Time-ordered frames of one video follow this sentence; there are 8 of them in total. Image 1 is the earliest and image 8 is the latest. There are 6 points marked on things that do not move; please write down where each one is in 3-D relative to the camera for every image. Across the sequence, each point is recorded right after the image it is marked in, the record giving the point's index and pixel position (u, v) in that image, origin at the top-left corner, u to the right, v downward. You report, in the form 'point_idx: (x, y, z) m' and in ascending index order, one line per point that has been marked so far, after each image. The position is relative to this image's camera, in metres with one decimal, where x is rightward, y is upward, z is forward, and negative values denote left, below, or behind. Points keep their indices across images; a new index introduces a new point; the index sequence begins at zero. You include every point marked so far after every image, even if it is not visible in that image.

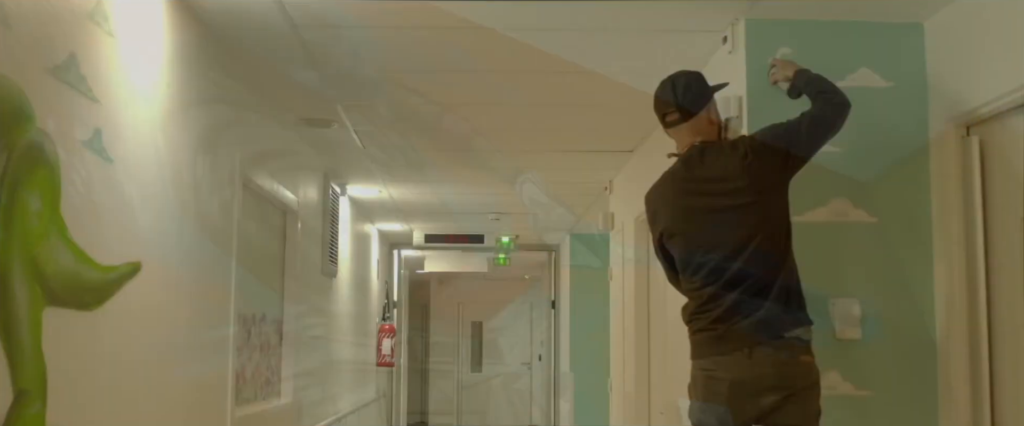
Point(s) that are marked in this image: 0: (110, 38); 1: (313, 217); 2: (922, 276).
0: (-0.9, +0.4, +1.9) m
1: (-1.0, 0.0, +4.2) m
2: (+1.2, -0.2, +2.4) m
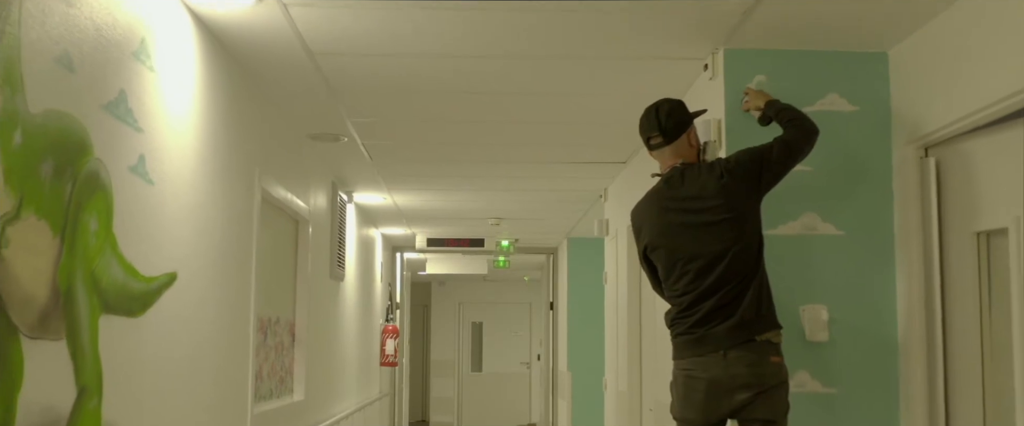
0: (-0.9, +0.4, +2.1) m
1: (-1.0, 0.0, +4.4) m
2: (+1.2, -0.2, +2.6) m
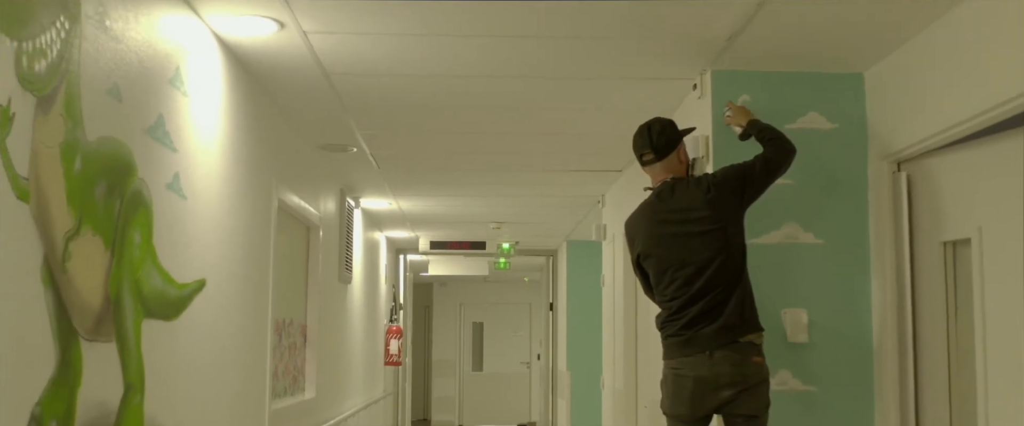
0: (-0.9, +0.3, +2.3) m
1: (-1.0, -0.1, +4.6) m
2: (+1.2, -0.3, +2.8) m
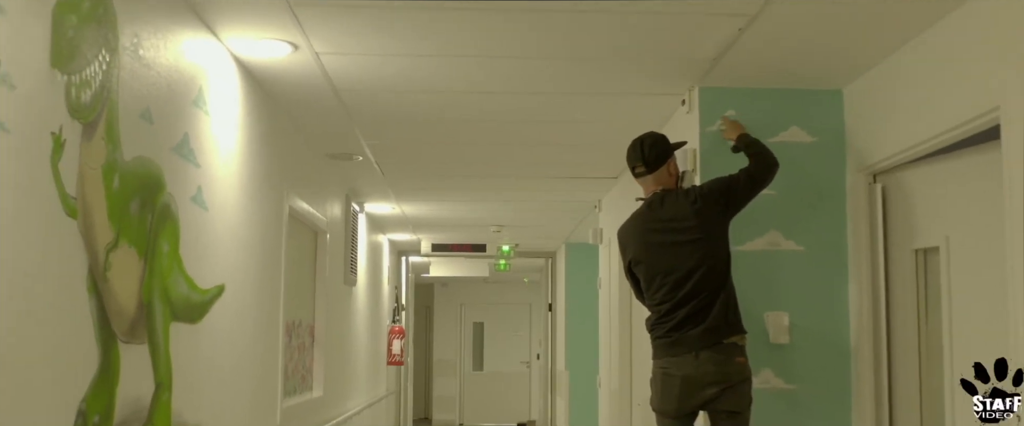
0: (-0.9, +0.3, +2.4) m
1: (-1.0, -0.1, +4.8) m
2: (+1.2, -0.3, +2.9) m
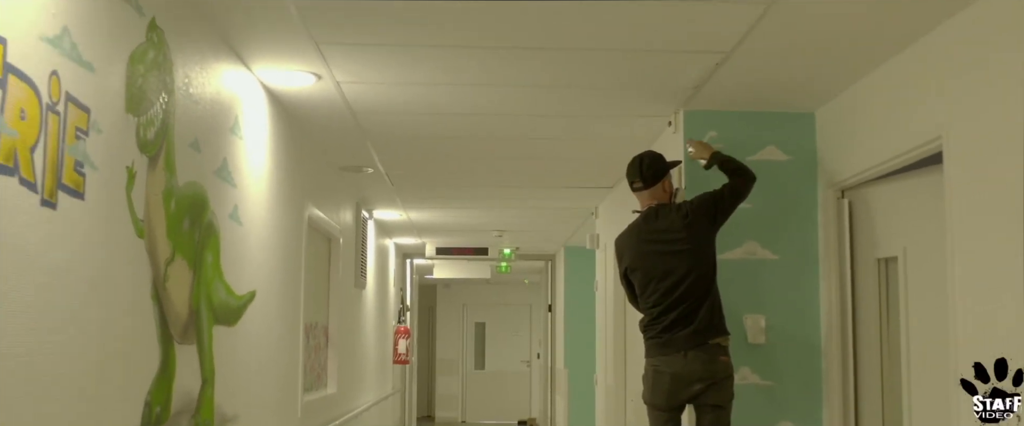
0: (-0.9, +0.2, +2.7) m
1: (-1.0, -0.2, +5.0) m
2: (+1.2, -0.3, +3.2) m
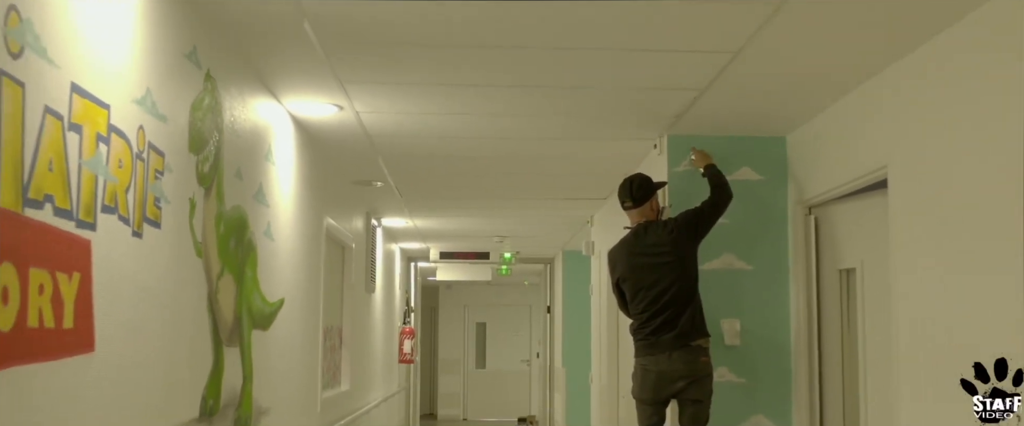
0: (-0.9, +0.2, +3.1) m
1: (-1.0, -0.2, +5.4) m
2: (+1.2, -0.4, +3.6) m
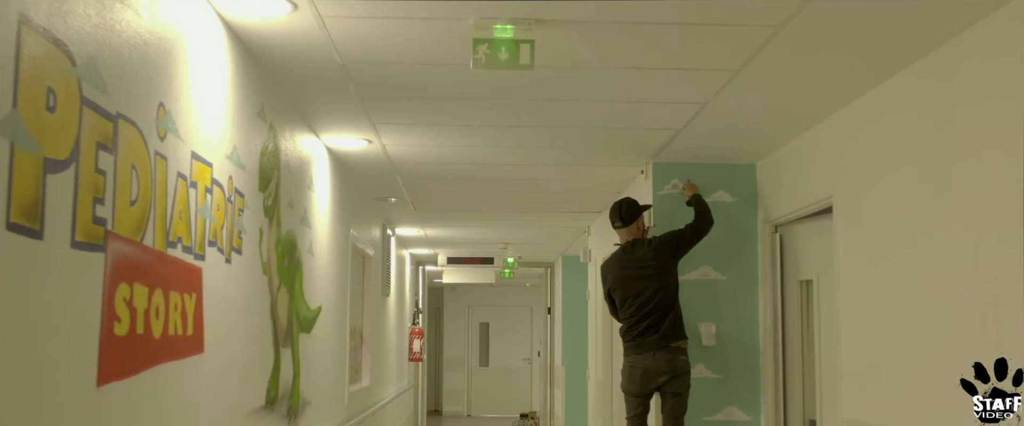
0: (-0.9, +0.1, +3.6) m
1: (-1.0, -0.3, +5.9) m
2: (+1.2, -0.5, +4.1) m
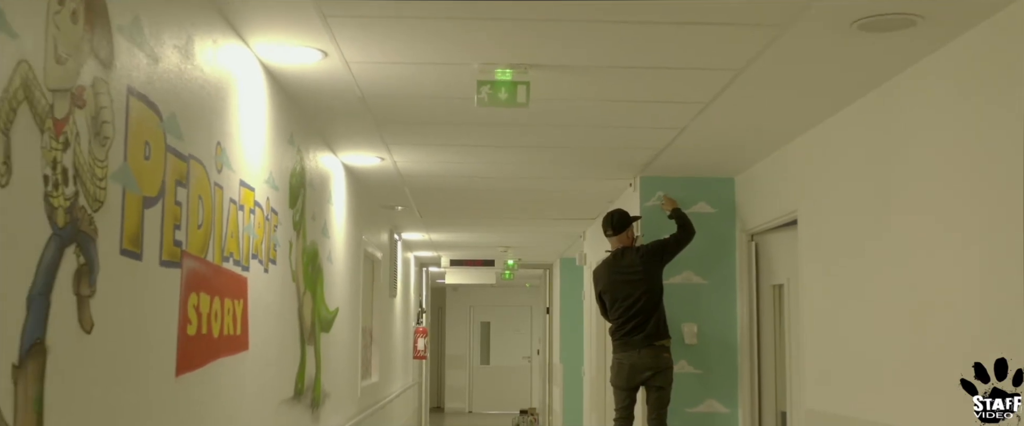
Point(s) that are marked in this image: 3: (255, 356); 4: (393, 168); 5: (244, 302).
0: (-0.9, 0.0, +4.0) m
1: (-1.0, -0.3, +6.3) m
2: (+1.2, -0.5, +4.5) m
3: (-0.8, -0.5, +2.8) m
4: (-0.6, +0.2, +4.4) m
5: (-0.8, -0.3, +2.5) m
